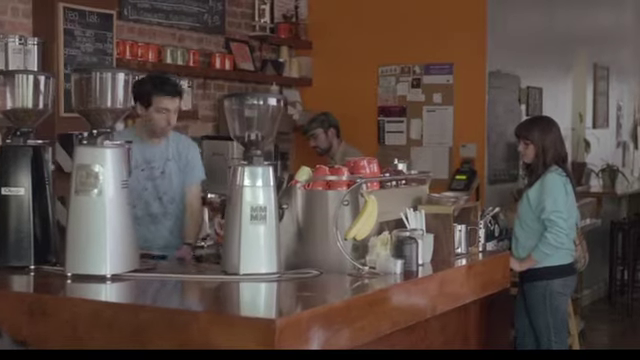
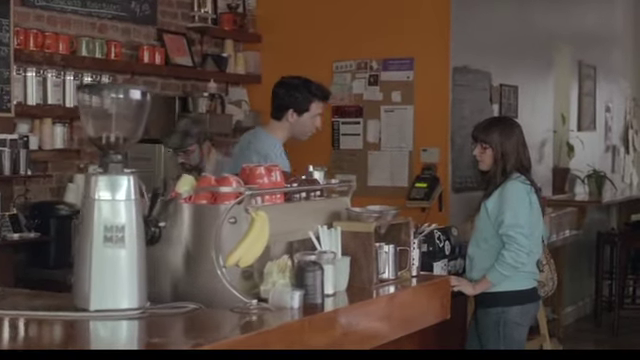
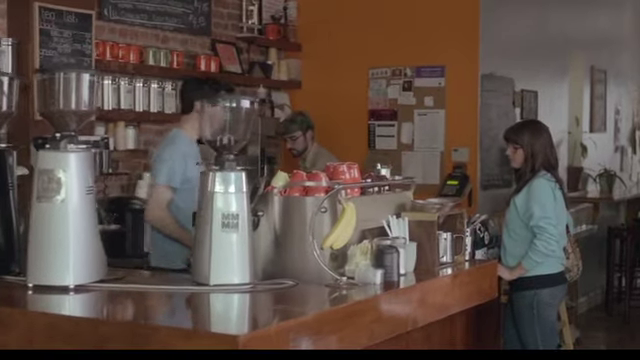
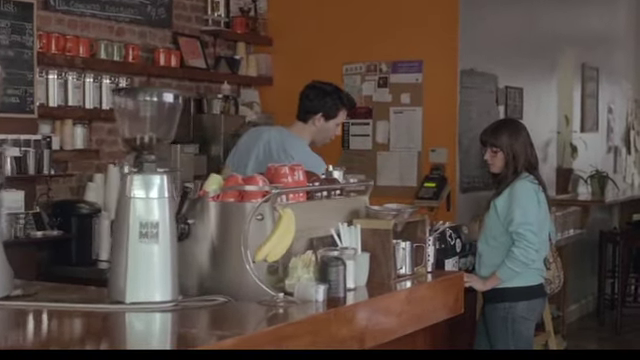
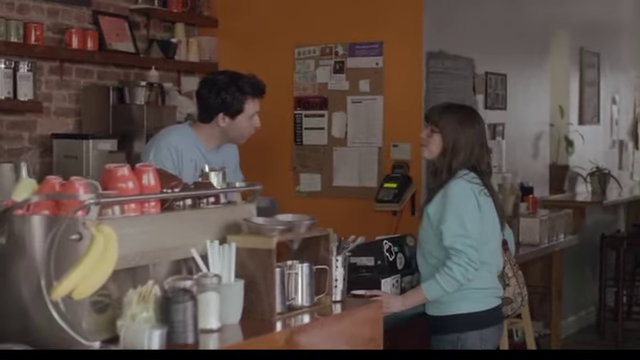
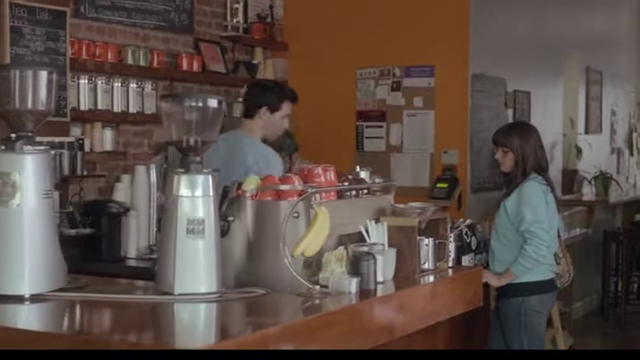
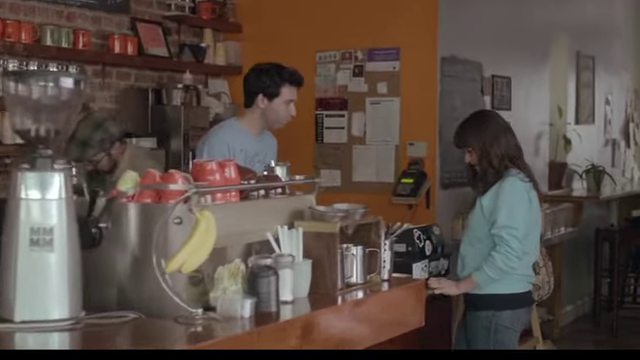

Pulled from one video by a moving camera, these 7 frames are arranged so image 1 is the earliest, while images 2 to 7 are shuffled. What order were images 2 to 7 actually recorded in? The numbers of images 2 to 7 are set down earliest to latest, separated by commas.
3, 6, 4, 2, 7, 5
